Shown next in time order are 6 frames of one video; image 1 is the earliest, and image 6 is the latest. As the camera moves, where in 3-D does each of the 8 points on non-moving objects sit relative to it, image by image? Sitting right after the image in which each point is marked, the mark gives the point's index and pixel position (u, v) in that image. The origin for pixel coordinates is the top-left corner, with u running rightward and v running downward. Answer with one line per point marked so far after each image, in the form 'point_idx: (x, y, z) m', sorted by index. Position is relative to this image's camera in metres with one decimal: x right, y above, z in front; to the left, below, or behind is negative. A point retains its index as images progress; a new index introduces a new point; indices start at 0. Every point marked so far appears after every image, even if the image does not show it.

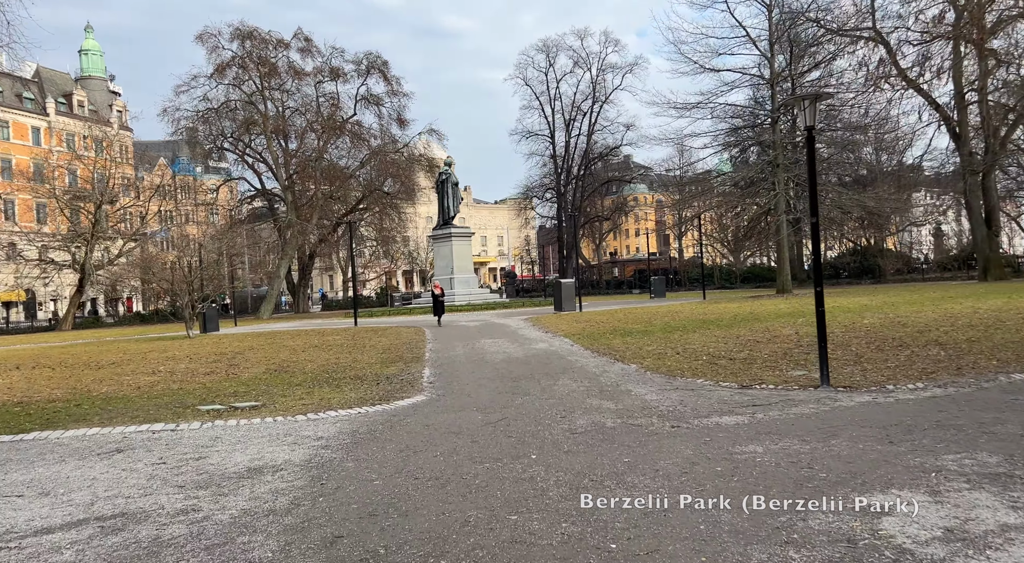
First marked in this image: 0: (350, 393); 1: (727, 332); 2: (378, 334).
0: (-2.0, -1.4, +9.5) m
1: (+4.2, -1.0, +14.9) m
2: (-3.4, -1.4, +19.7) m
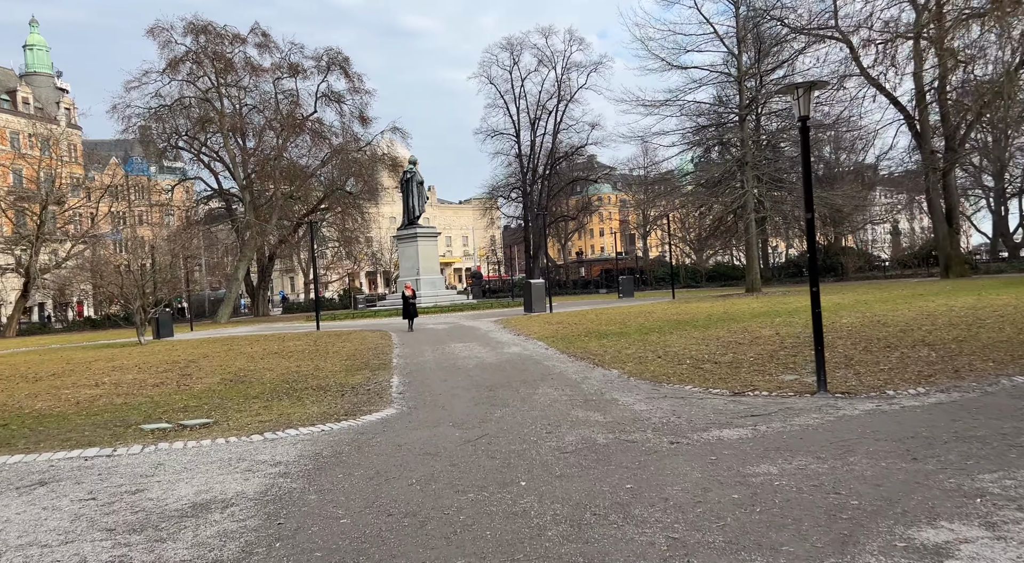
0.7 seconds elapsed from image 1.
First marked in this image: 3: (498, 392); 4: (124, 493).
0: (-2.3, -1.4, +8.8) m
1: (+3.6, -1.0, +14.4) m
2: (-4.2, -1.4, +18.9) m
3: (-0.2, -1.3, +9.0) m
4: (-2.5, -1.4, +5.0) m
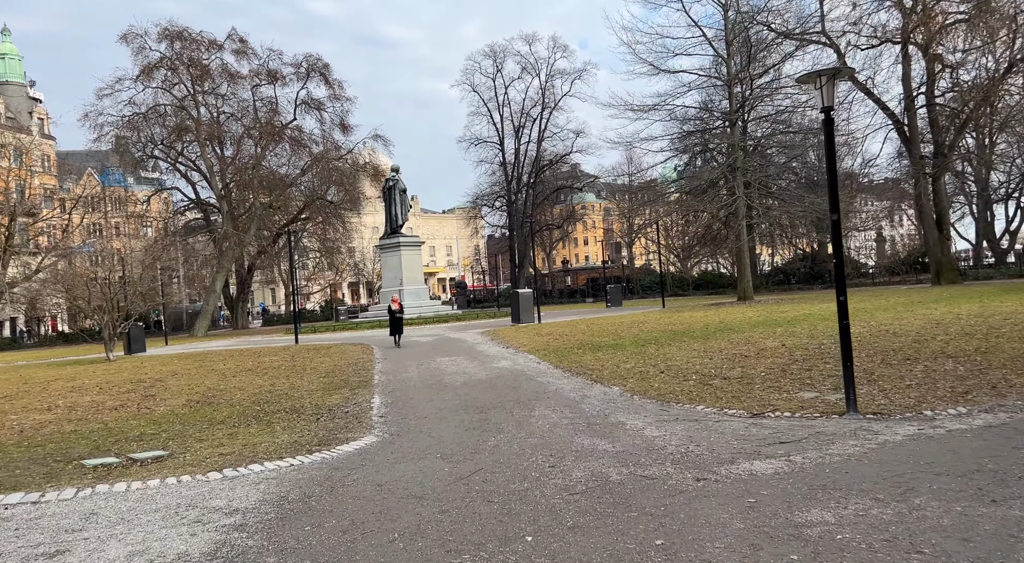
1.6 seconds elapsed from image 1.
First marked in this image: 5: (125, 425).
0: (-2.3, -1.6, +7.9) m
1: (+3.4, -1.1, +13.7) m
2: (-4.5, -1.7, +17.9) m
3: (-0.2, -1.4, +8.1) m
4: (-2.5, -1.5, +4.1) m
5: (-4.6, -1.7, +9.0) m
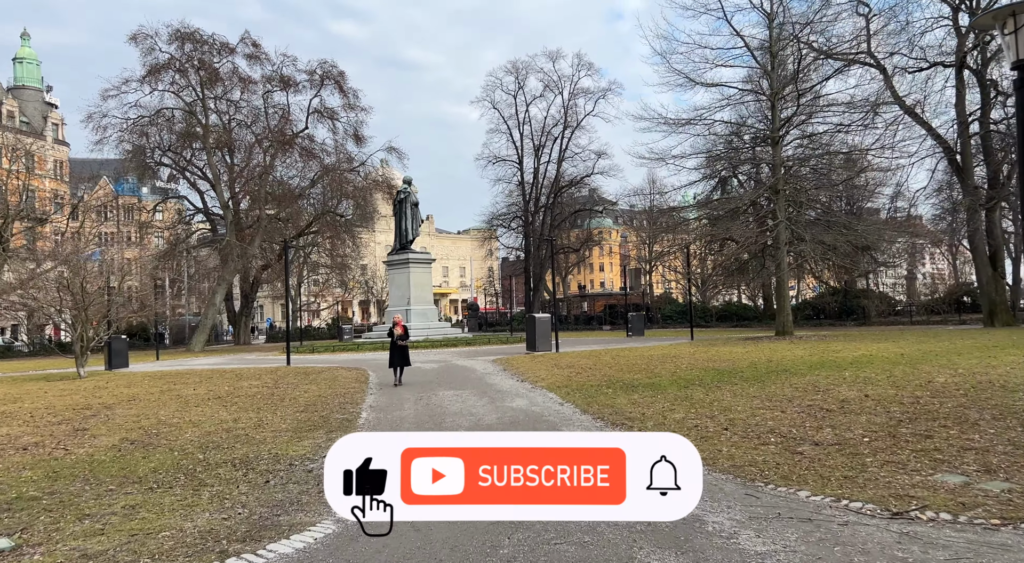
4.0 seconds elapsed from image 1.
0: (-2.2, -1.6, +5.5) m
1: (+3.7, -1.6, +11.2) m
2: (-4.2, -2.0, +15.6) m
3: (-0.1, -1.6, +5.8) m
4: (-2.4, -1.4, +1.8) m
5: (-4.4, -1.7, +6.7) m
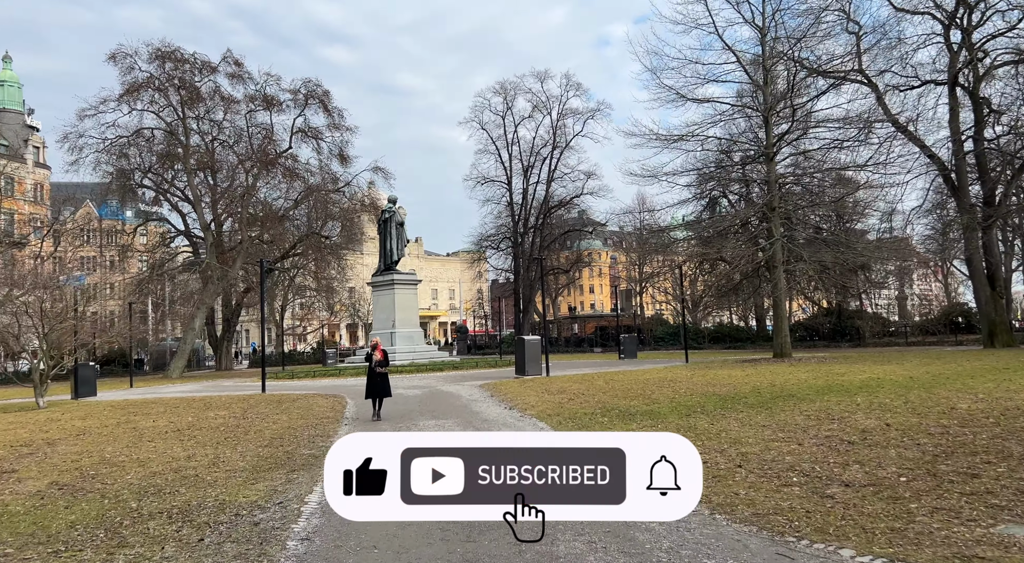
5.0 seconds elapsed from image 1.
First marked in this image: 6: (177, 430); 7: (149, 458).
0: (-2.3, -1.7, +4.5) m
1: (+3.5, -1.9, +10.3) m
2: (-4.4, -2.4, +14.5) m
3: (-0.2, -1.7, +4.7) m
4: (-2.5, -1.4, +0.7) m
5: (-4.5, -1.9, +5.6) m
6: (-5.2, -2.3, +11.9) m
7: (-4.4, -2.1, +9.2) m
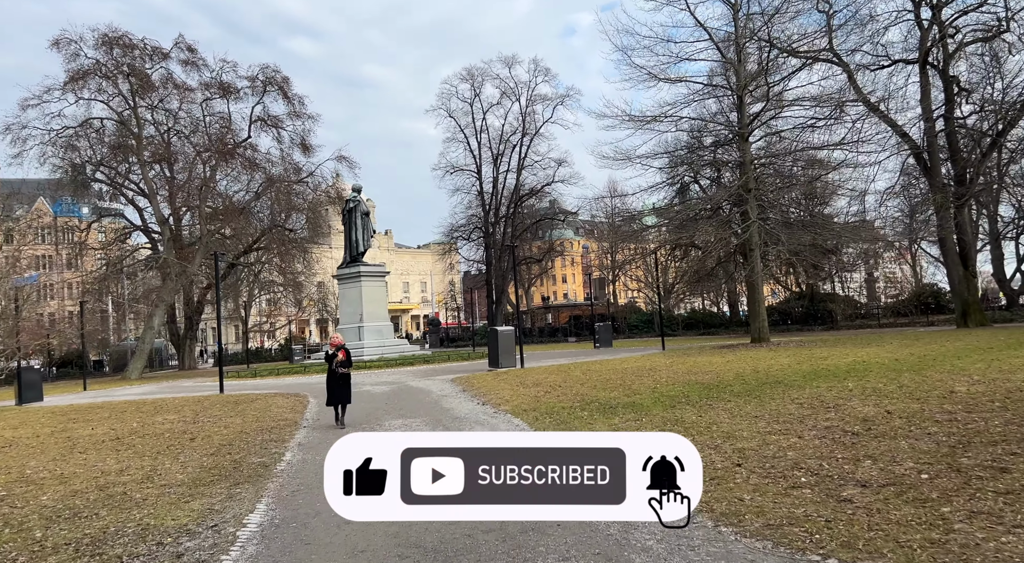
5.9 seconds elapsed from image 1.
0: (-2.4, -1.7, +3.5) m
1: (+3.2, -1.6, +9.5) m
2: (-4.9, -2.3, +13.5) m
3: (-0.3, -1.6, +3.9) m
4: (-2.5, -1.4, -0.2) m
5: (-4.7, -1.8, +4.6) m
6: (-5.6, -2.2, +10.8) m
7: (-4.7, -2.0, +8.1) m
